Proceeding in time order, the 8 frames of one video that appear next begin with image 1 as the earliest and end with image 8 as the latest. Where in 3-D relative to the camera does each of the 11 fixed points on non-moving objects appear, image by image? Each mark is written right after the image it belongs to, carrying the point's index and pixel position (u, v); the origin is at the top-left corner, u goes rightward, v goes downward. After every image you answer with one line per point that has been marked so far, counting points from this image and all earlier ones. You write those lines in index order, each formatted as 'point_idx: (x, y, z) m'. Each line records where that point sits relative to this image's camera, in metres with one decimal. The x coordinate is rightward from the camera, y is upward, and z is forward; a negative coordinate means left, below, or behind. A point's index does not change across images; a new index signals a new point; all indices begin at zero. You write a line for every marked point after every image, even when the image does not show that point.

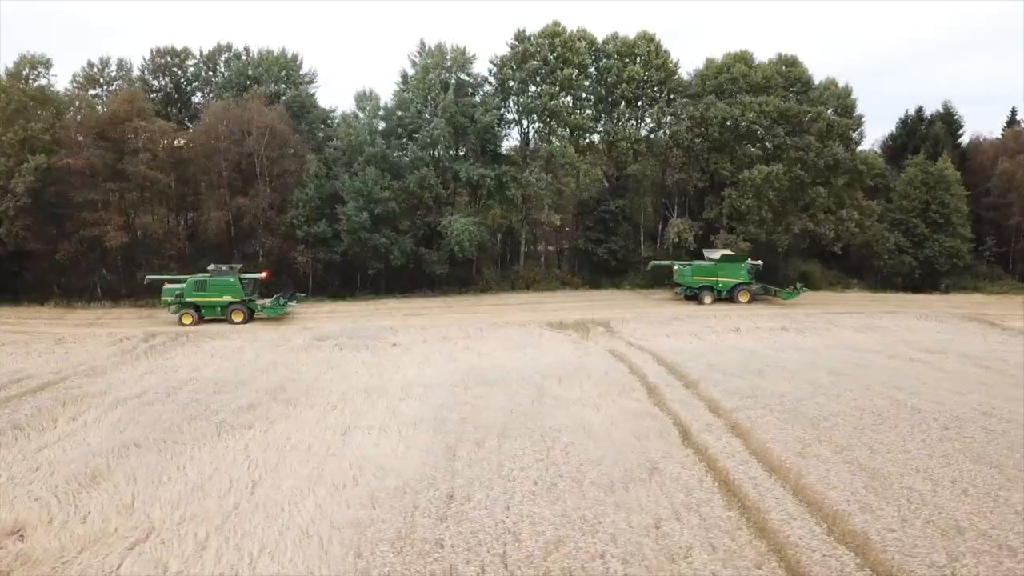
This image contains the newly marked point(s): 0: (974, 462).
0: (+5.1, -2.0, +9.4) m
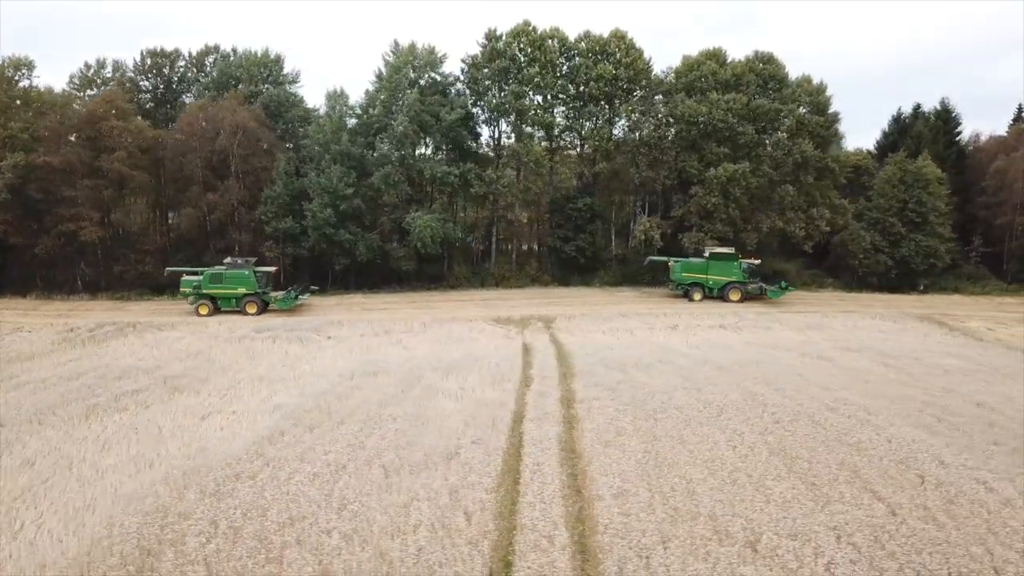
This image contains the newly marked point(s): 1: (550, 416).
0: (+2.8, -1.9, +9.5) m
1: (+0.5, -1.7, +11.3) m
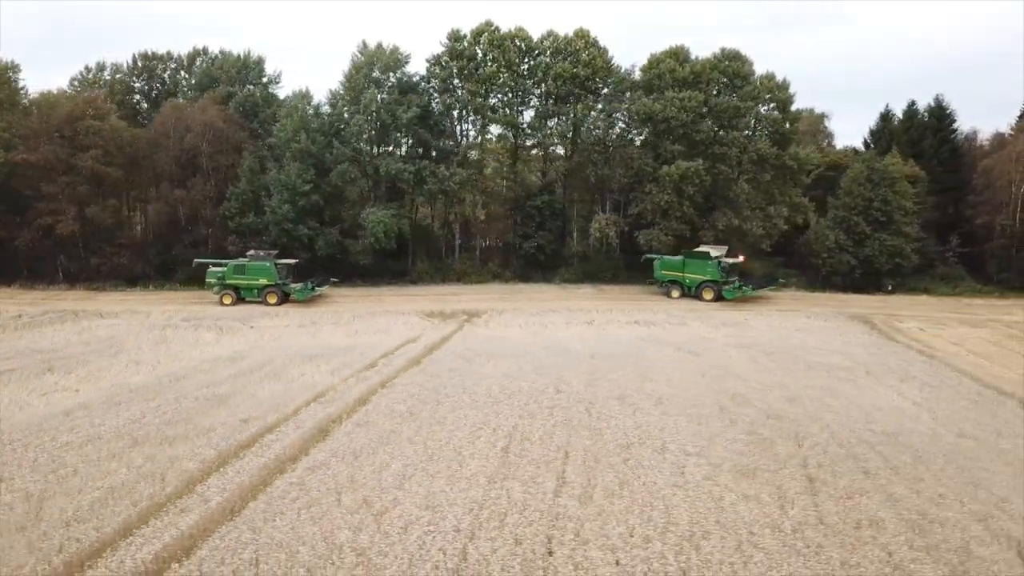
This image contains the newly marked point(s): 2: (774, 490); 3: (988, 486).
0: (-0.2, -1.8, +9.9) m
1: (-2.4, -1.6, +11.9) m
2: (+2.6, -2.0, +8.4) m
3: (+5.2, -2.2, +9.2) m
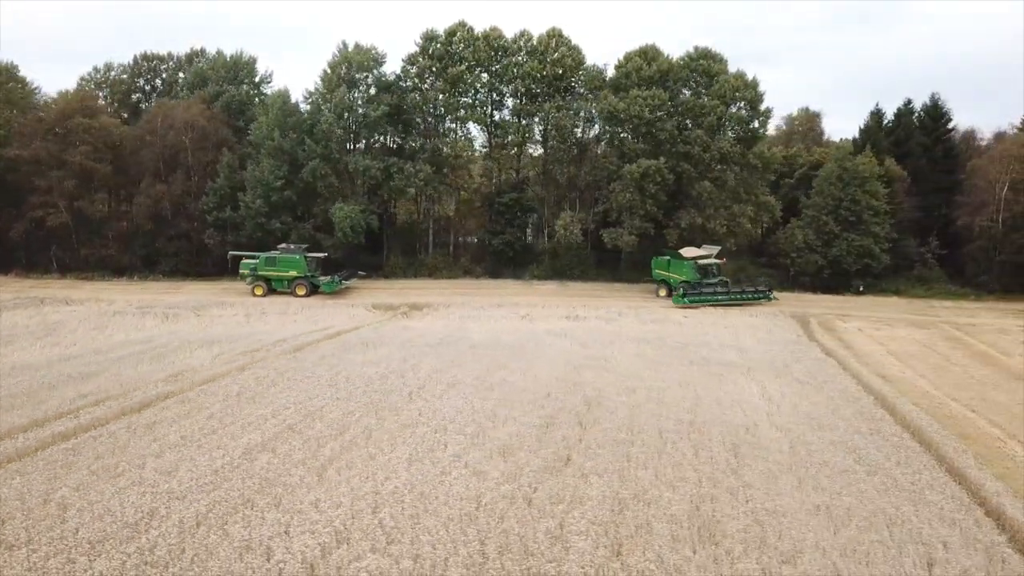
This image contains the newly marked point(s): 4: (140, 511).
0: (-2.7, -1.6, +10.5) m
1: (-4.8, -1.4, +12.6) m
2: (-0.1, -1.9, +8.9) m
3: (+2.6, -2.1, +9.4) m
4: (-3.2, -2.0, +7.3) m
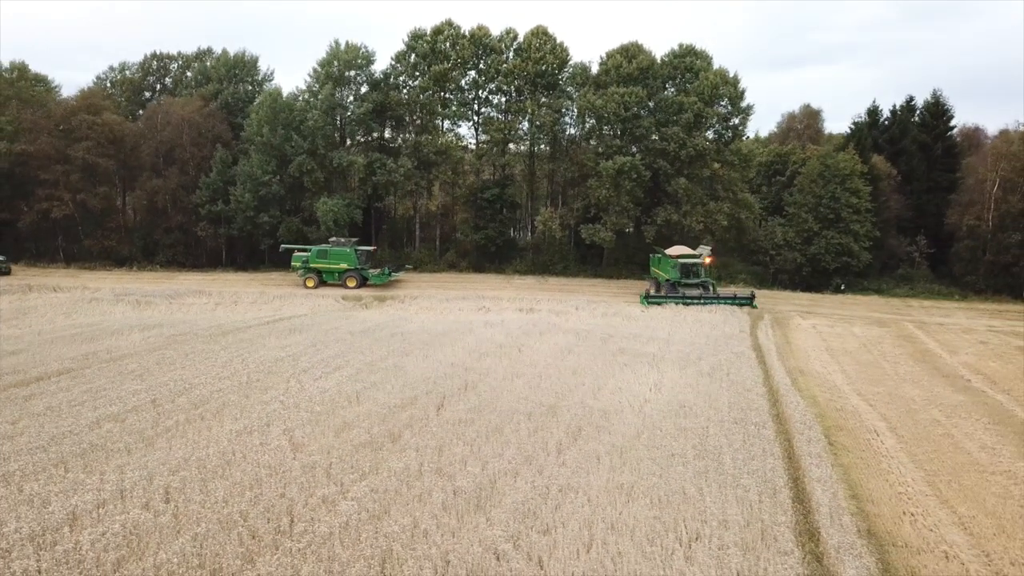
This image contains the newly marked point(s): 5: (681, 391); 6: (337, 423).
0: (-4.6, -1.4, +11.2) m
1: (-6.5, -1.1, +13.4) m
2: (-2.0, -1.7, +9.4) m
3: (+0.6, -1.9, +9.8) m
4: (-5.3, -1.7, +8.0) m
5: (+2.7, -1.6, +13.4) m
6: (-2.1, -1.6, +10.1) m
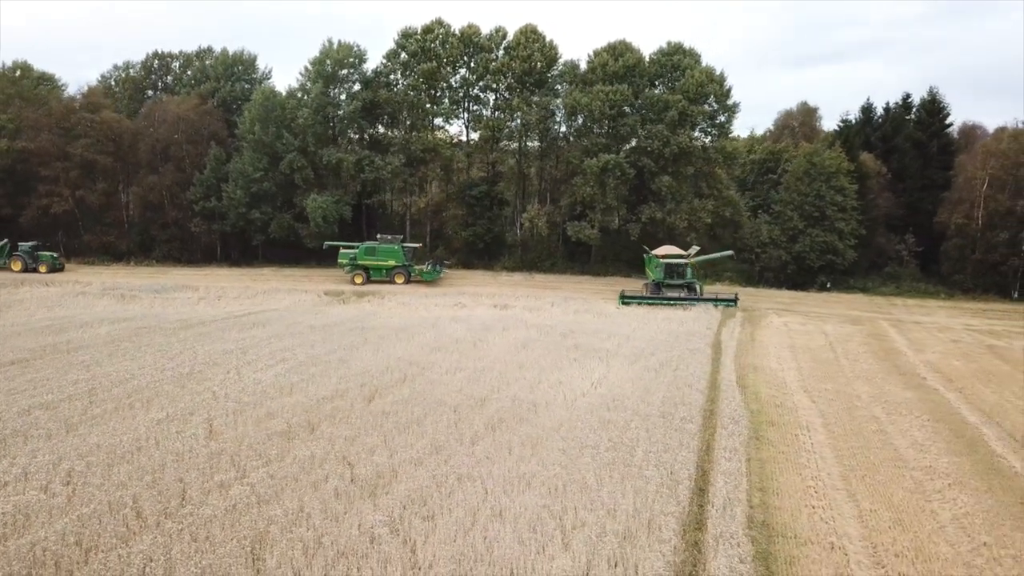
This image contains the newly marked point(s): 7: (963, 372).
0: (-5.6, -1.3, +11.7) m
1: (-7.5, -1.0, +13.9) m
2: (-3.1, -1.7, +9.8) m
3: (-0.4, -1.9, +10.1) m
4: (-6.4, -1.7, +8.5) m
5: (+1.8, -1.6, +13.7) m
6: (-3.1, -1.6, +10.5) m
7: (+9.5, -1.8, +17.5) m
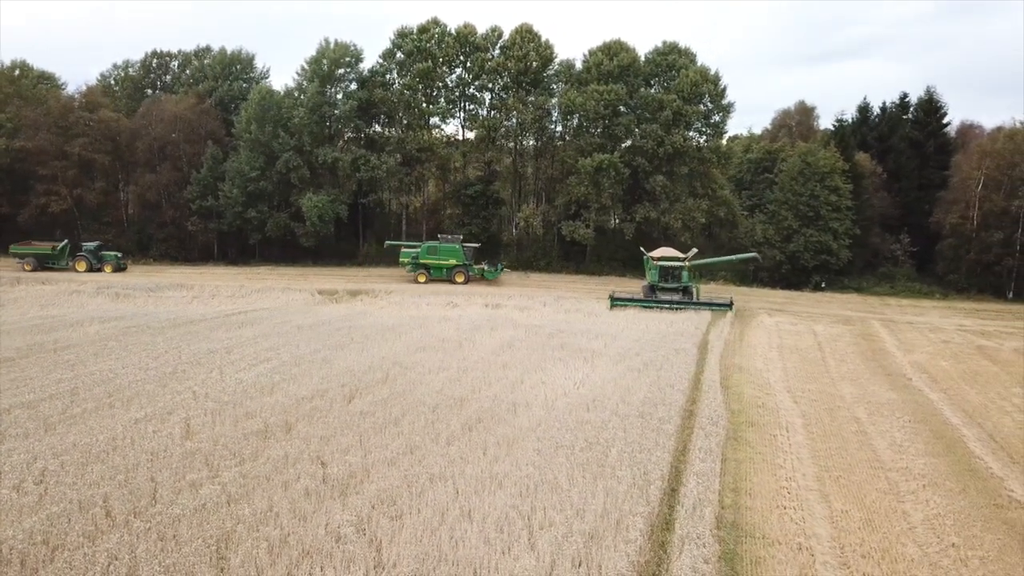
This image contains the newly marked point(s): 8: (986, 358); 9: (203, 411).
0: (-5.9, -1.3, +11.8) m
1: (-7.7, -1.0, +14.0) m
2: (-3.4, -1.7, +9.9) m
3: (-0.7, -1.9, +10.2) m
4: (-6.7, -1.7, +8.6) m
5: (+1.5, -1.6, +13.7) m
6: (-3.4, -1.6, +10.6) m
7: (+9.2, -1.8, +17.6) m
8: (+11.1, -1.6, +19.5) m
9: (-3.8, -1.5, +10.5) m
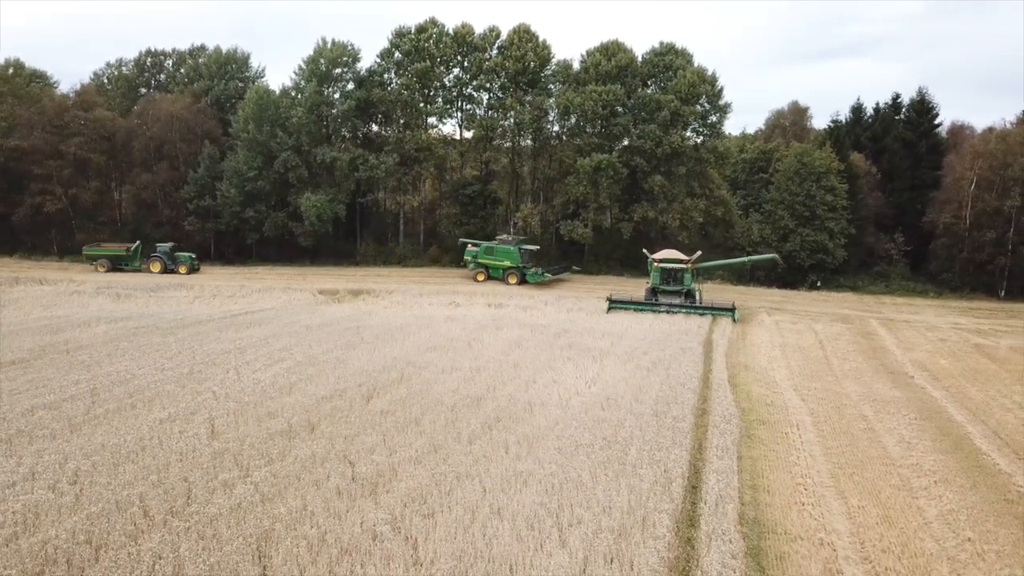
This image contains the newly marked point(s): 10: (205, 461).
0: (-5.7, -1.3, +11.8) m
1: (-7.5, -1.0, +14.0) m
2: (-3.1, -1.7, +9.9) m
3: (-0.5, -1.9, +10.3) m
4: (-6.4, -1.7, +8.6) m
5: (+1.7, -1.6, +13.9) m
6: (-3.2, -1.6, +10.6) m
7: (+9.4, -1.8, +17.8) m
8: (+11.2, -1.6, +19.8) m
9: (-3.6, -1.6, +10.6) m
10: (-3.2, -1.8, +8.8) m
